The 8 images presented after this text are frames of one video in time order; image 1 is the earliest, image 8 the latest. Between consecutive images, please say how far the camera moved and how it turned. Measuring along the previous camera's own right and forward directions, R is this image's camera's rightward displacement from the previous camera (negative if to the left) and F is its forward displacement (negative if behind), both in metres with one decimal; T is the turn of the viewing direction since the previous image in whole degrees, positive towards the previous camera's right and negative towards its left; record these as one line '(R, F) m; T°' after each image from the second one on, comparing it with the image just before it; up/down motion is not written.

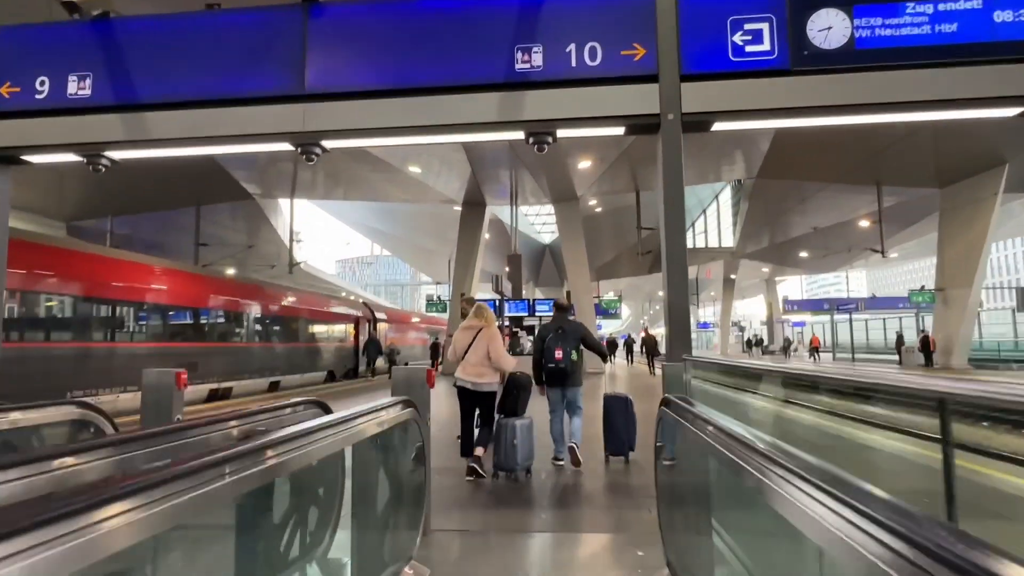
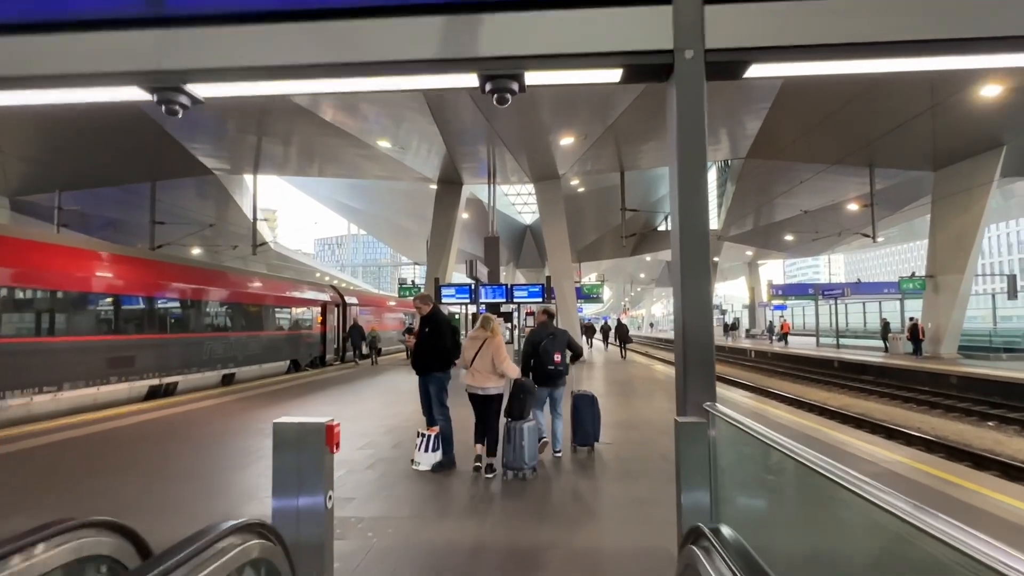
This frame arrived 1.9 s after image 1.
(+0.1, +0.9) m; +2°
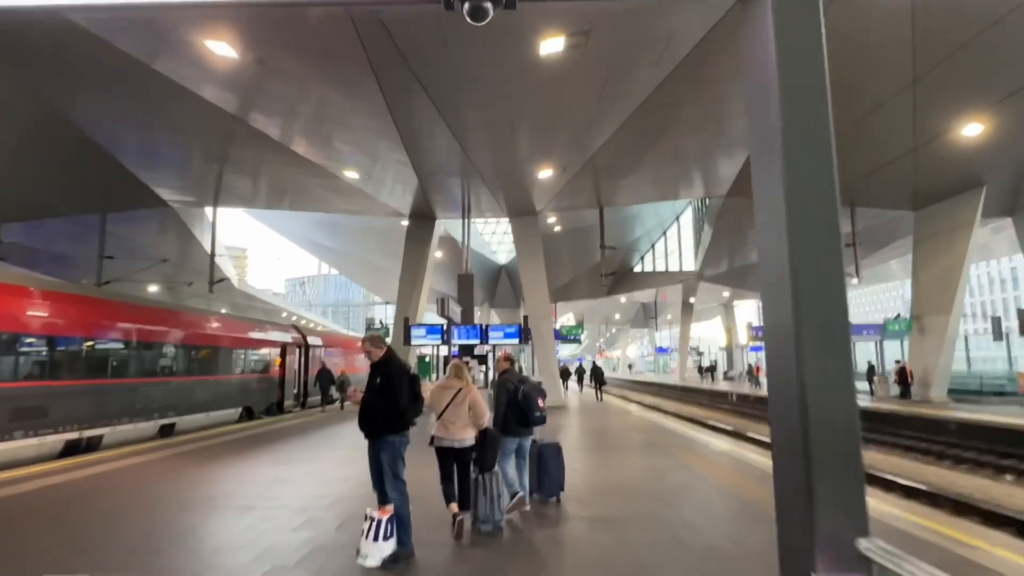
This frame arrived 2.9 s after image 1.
(0.0, +0.9) m; +2°
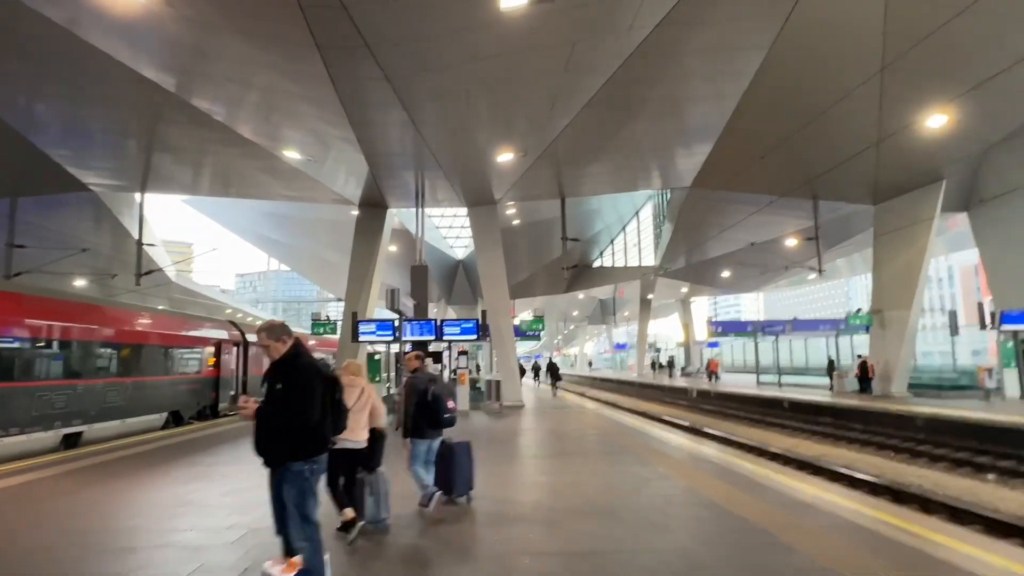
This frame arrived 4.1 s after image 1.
(0.0, +0.9) m; +4°
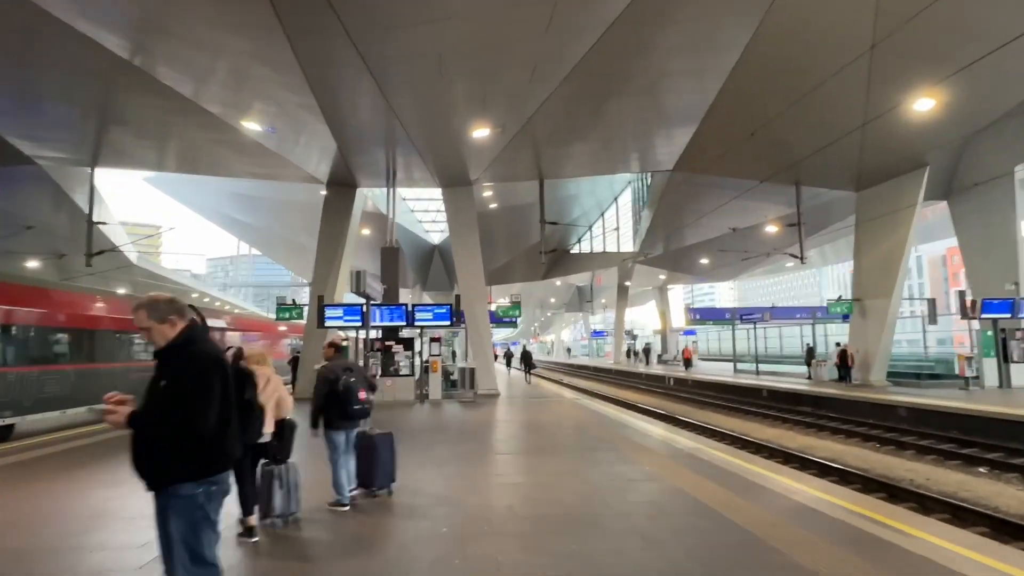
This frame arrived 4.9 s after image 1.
(0.0, +0.6) m; +2°
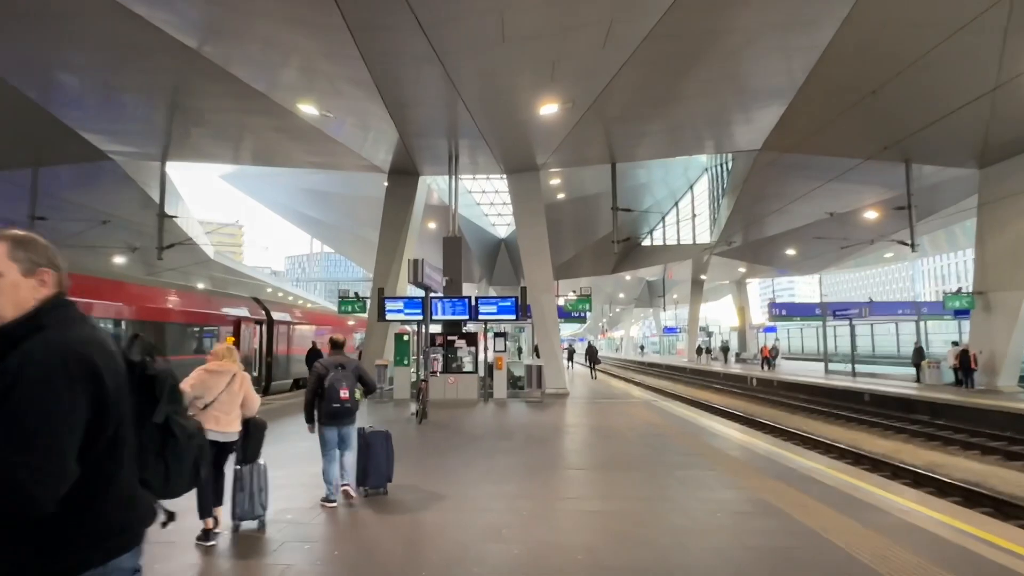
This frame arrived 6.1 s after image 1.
(-0.1, +0.9) m; -6°
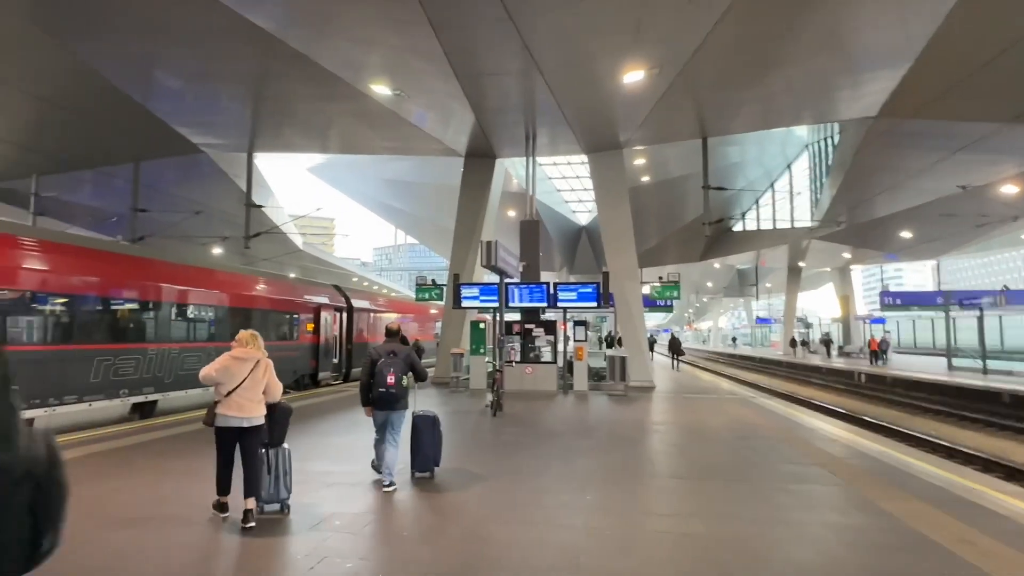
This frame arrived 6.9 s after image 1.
(0.0, +0.7) m; -8°
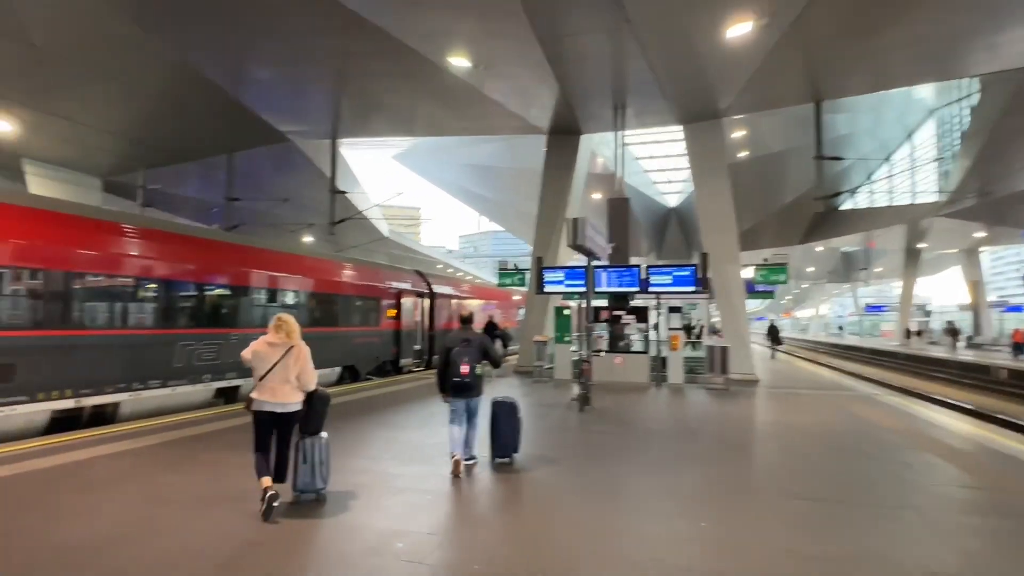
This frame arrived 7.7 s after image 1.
(-0.1, +0.7) m; -8°
